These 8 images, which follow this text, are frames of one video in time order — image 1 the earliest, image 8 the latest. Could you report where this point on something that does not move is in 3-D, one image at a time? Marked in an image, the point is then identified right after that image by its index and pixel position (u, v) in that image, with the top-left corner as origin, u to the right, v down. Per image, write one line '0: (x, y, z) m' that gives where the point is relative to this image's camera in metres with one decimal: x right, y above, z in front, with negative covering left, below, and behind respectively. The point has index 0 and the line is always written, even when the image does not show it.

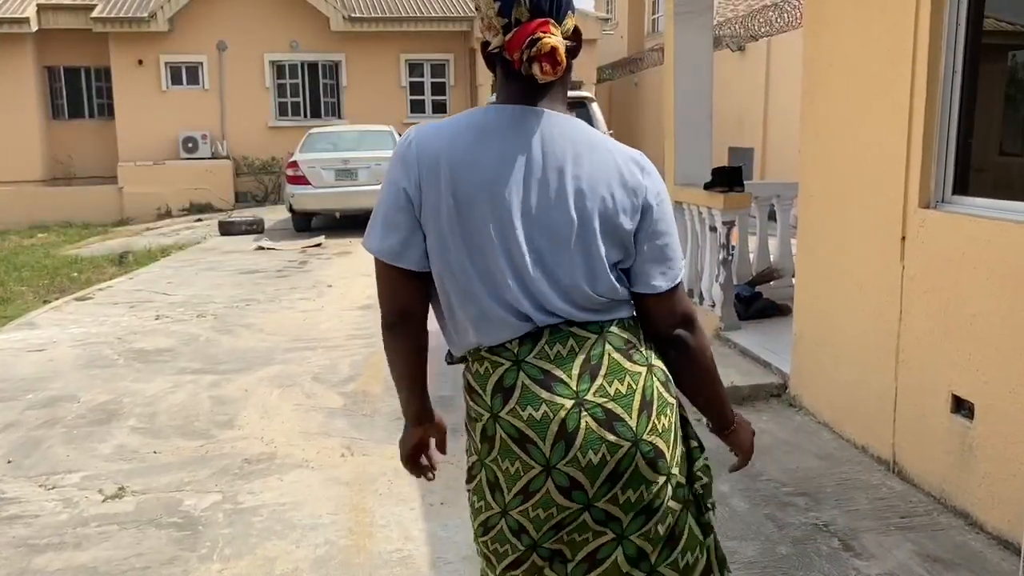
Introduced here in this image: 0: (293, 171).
0: (-2.8, +1.5, +11.6) m
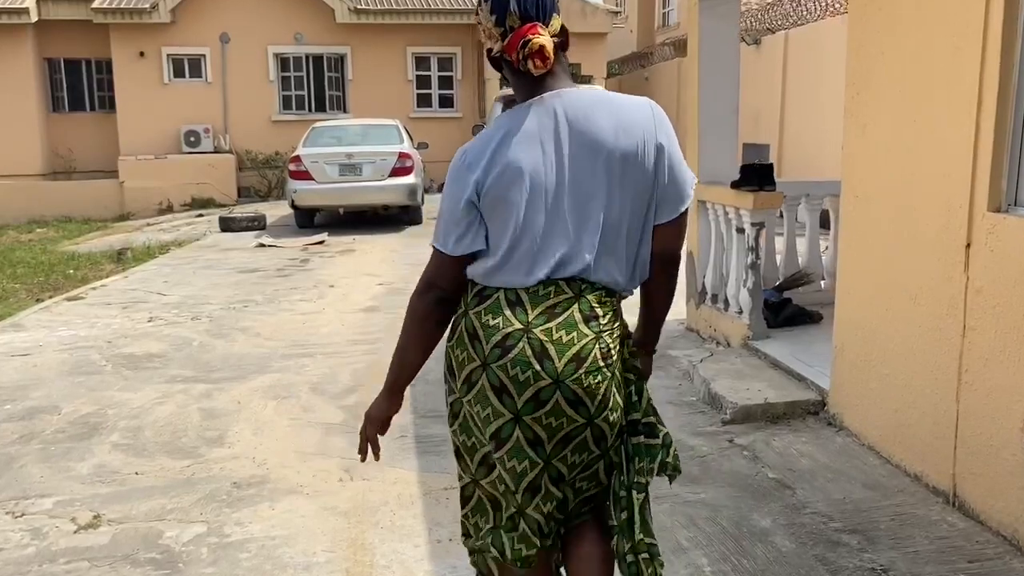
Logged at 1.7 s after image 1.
0: (-2.7, +1.5, +11.2) m
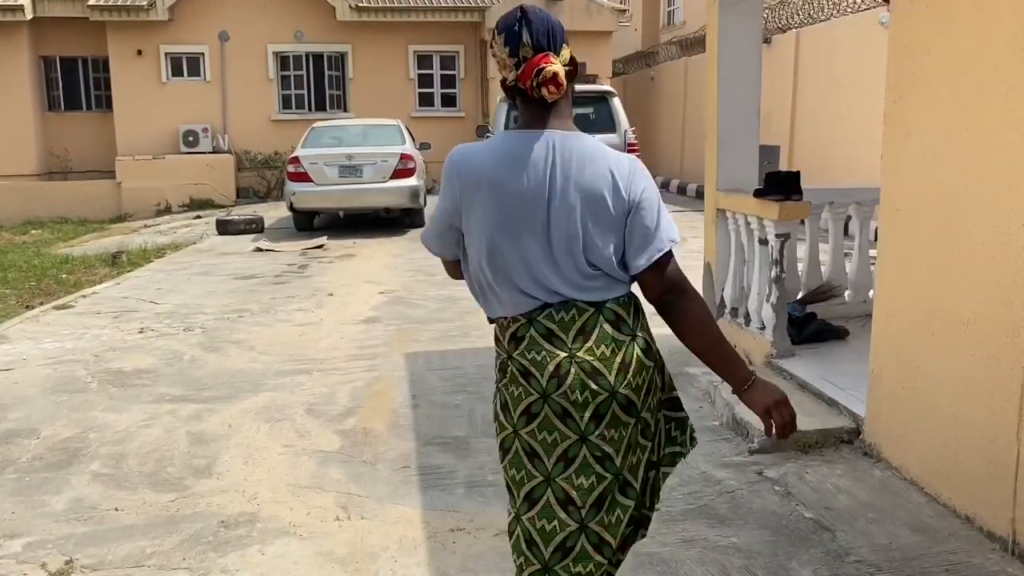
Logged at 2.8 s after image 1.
0: (-2.7, +1.5, +11.0) m
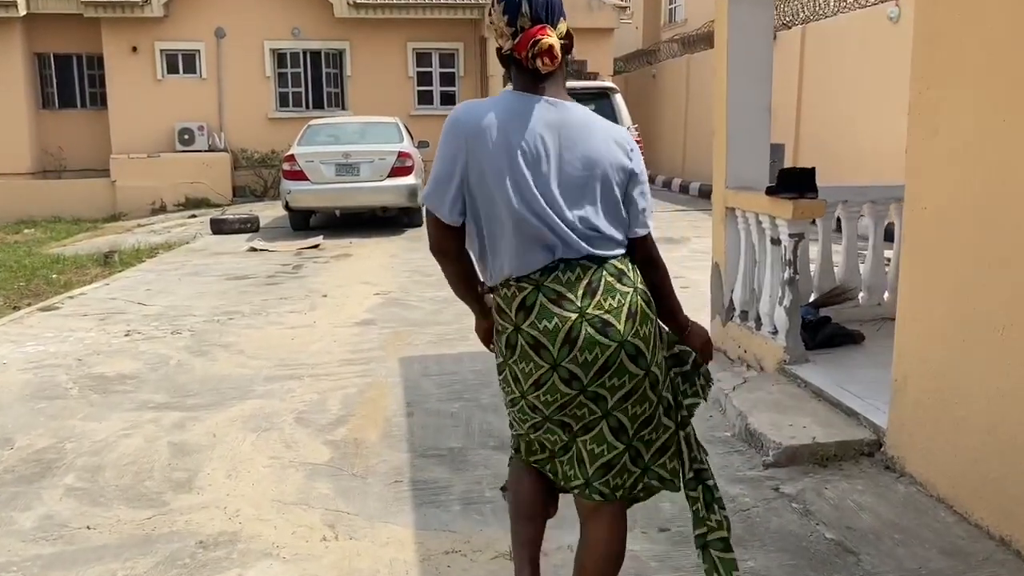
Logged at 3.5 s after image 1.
0: (-2.7, +1.5, +10.7) m
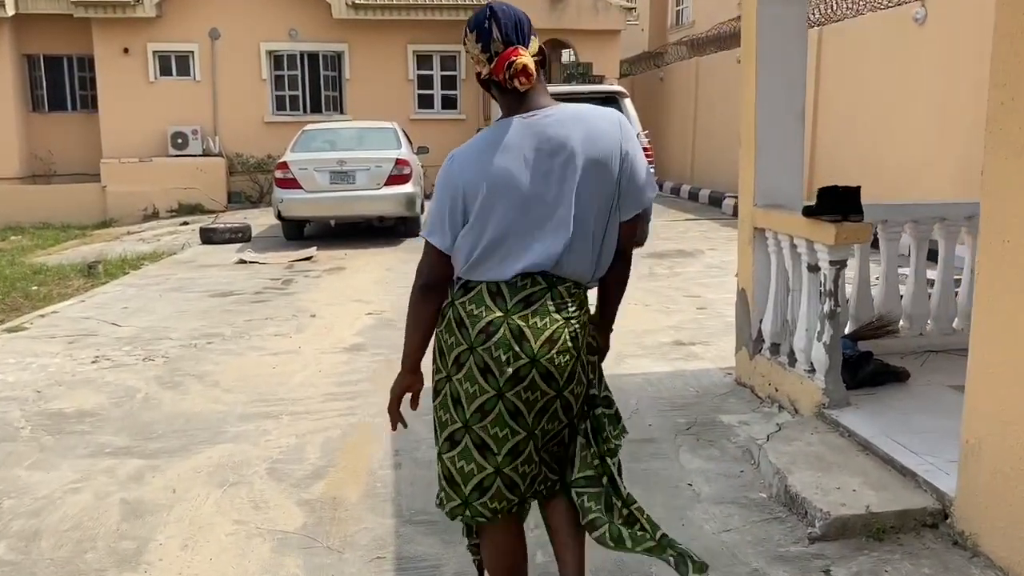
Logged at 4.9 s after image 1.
0: (-2.6, +1.3, +10.2) m
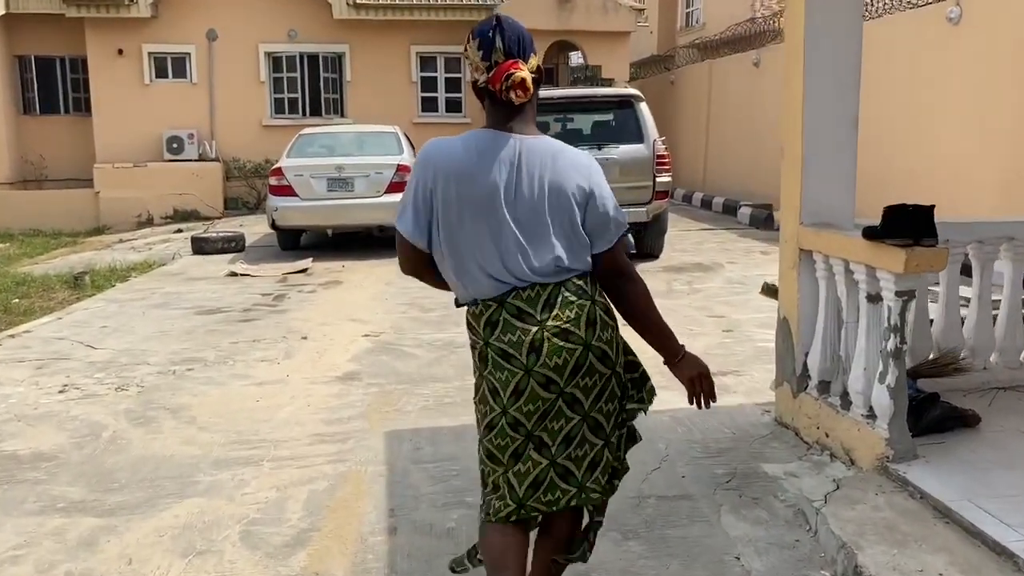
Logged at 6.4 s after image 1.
0: (-2.6, +1.2, +9.7) m
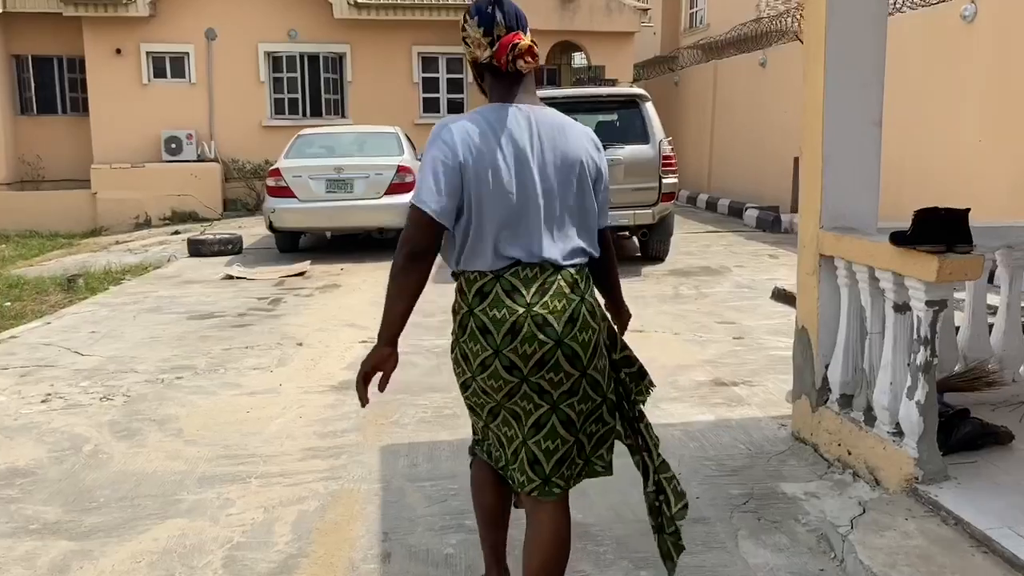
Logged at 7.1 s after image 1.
0: (-2.5, +1.1, +9.5) m
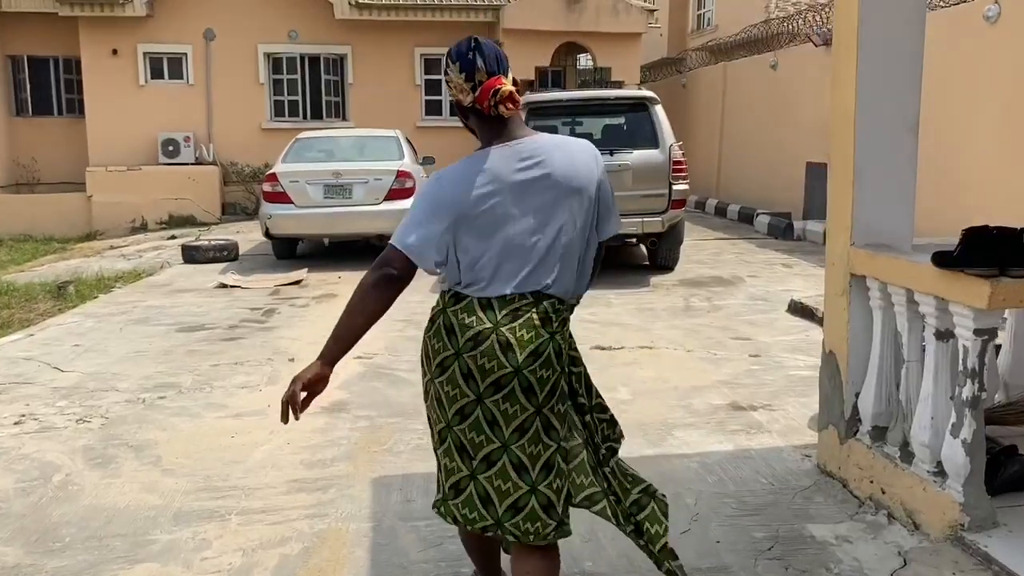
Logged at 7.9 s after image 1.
0: (-2.5, +1.1, +9.2) m
